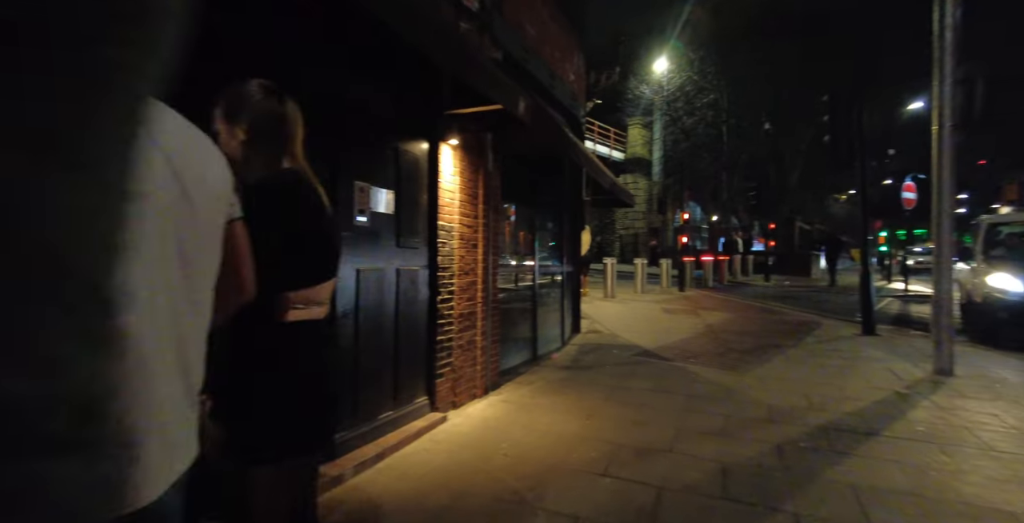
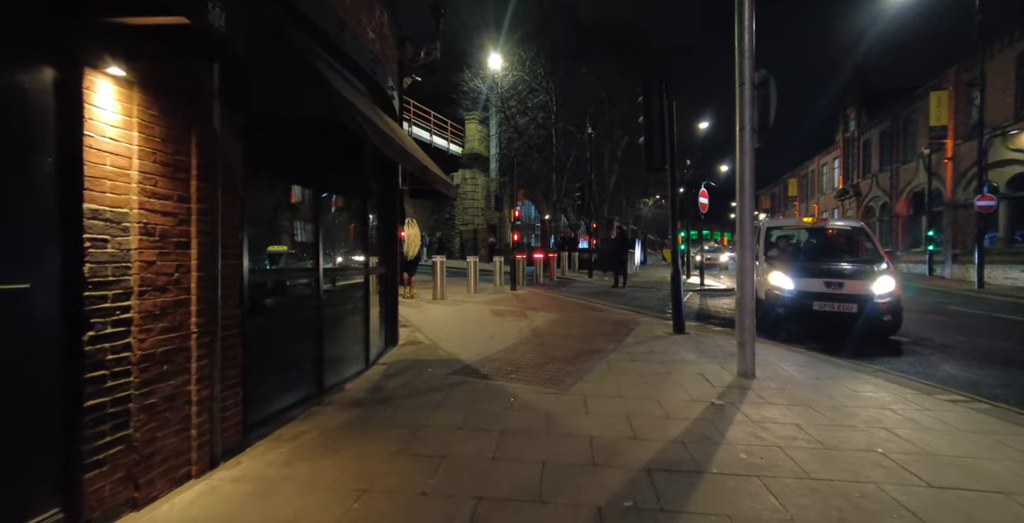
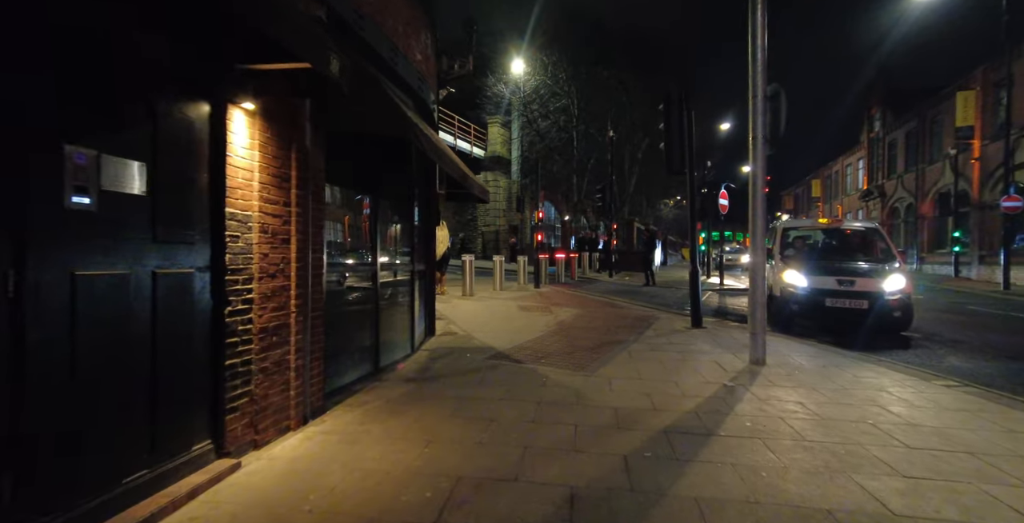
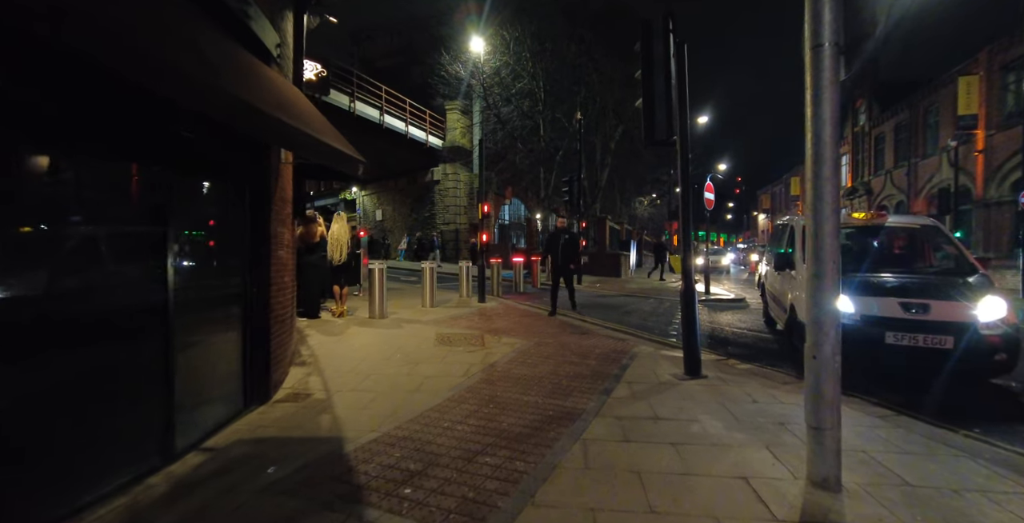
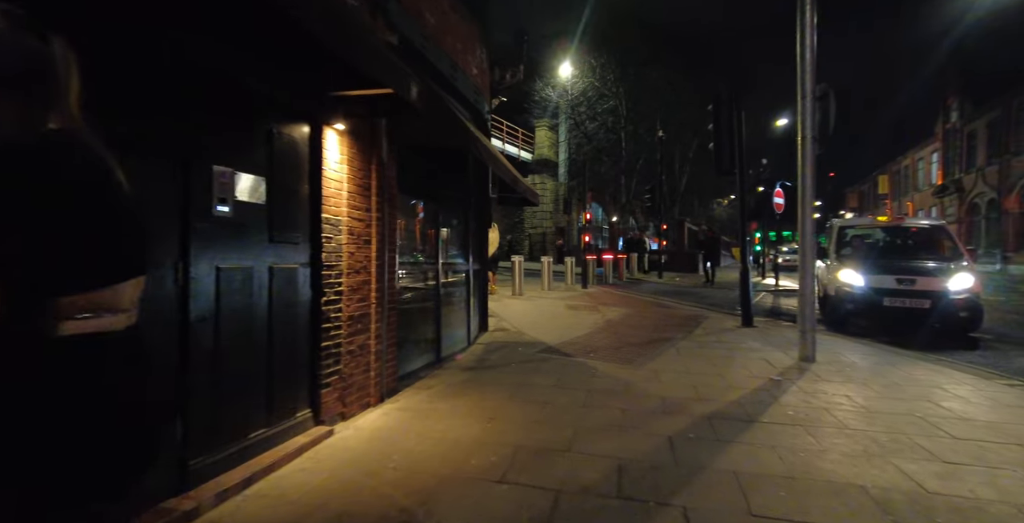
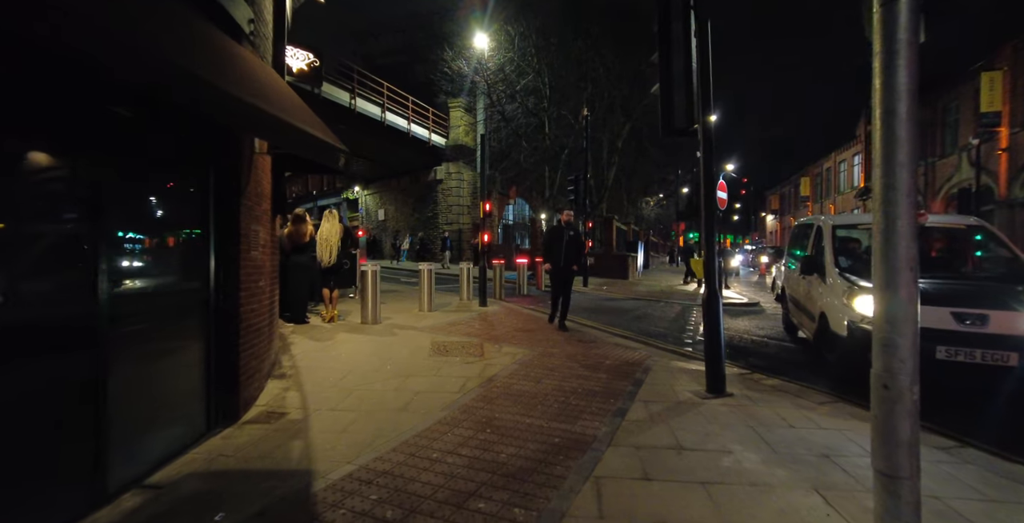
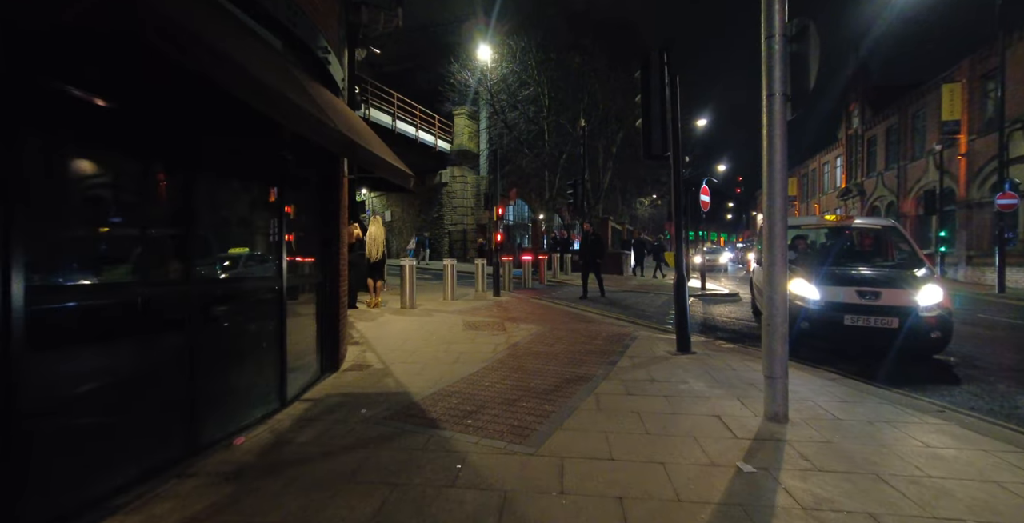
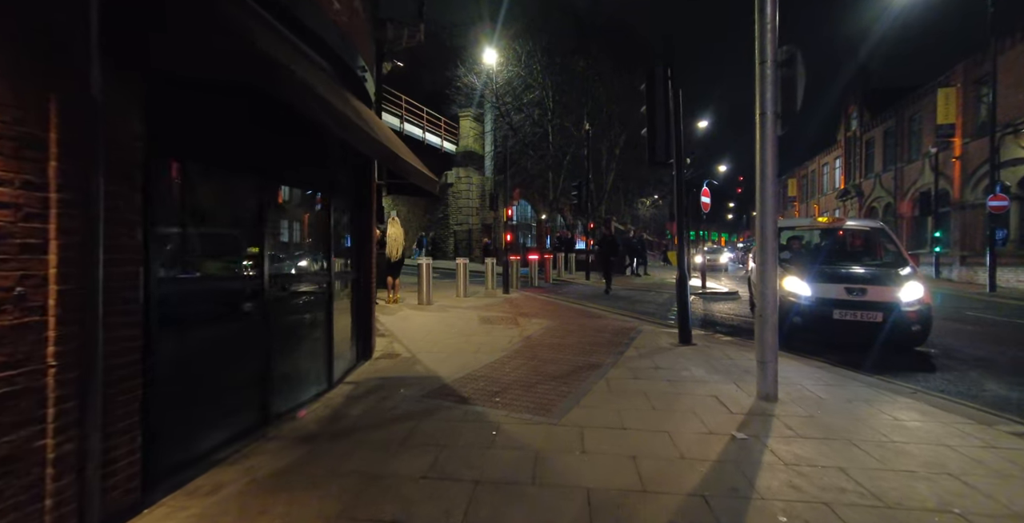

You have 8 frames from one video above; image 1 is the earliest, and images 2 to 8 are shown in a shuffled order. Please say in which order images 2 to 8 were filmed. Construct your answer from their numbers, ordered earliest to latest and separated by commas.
5, 3, 2, 8, 7, 4, 6
